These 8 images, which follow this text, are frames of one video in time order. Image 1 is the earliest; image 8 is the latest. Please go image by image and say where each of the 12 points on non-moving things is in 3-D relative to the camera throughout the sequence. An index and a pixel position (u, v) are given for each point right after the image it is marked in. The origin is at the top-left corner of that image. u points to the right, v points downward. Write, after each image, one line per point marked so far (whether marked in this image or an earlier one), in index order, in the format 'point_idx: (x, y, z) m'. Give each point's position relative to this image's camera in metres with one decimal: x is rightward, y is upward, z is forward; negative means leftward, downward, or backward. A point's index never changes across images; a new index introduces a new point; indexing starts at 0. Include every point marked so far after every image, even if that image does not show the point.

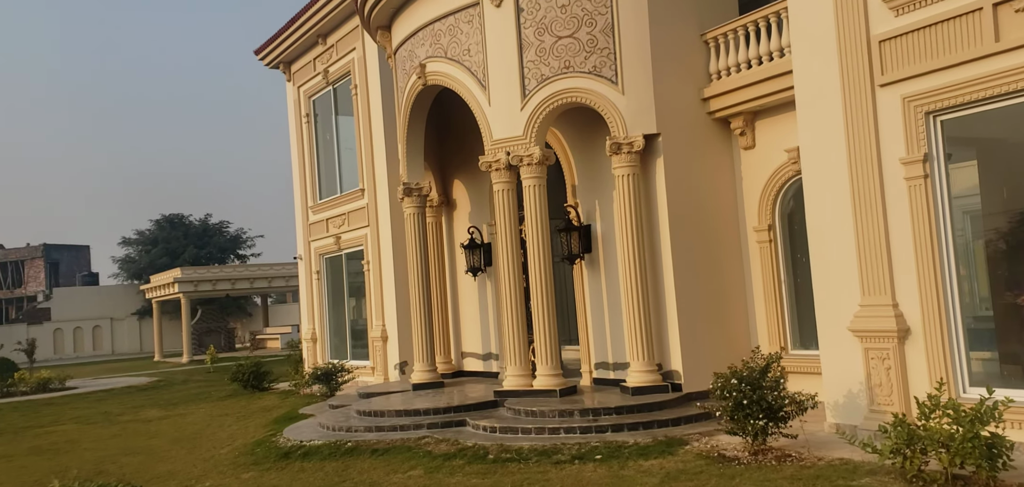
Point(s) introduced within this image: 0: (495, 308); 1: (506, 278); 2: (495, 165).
0: (-0.3, -1.0, +16.2) m
1: (-0.1, -0.4, +12.5) m
2: (-0.2, +1.0, +12.6) m
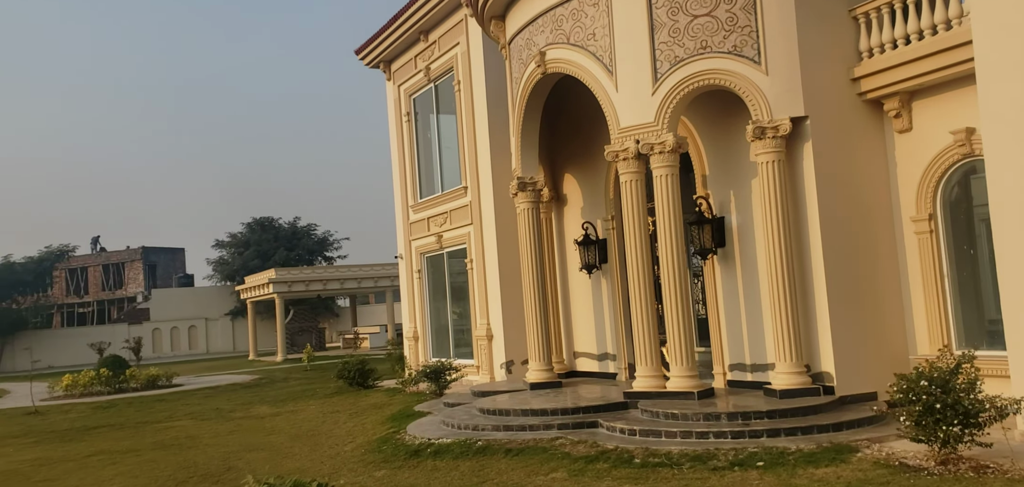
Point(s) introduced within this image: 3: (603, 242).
0: (+1.6, -1.0, +15.5) m
1: (+1.5, -0.4, +11.9) m
2: (+1.3, +1.1, +11.9) m
3: (+1.5, +0.1, +15.6) m
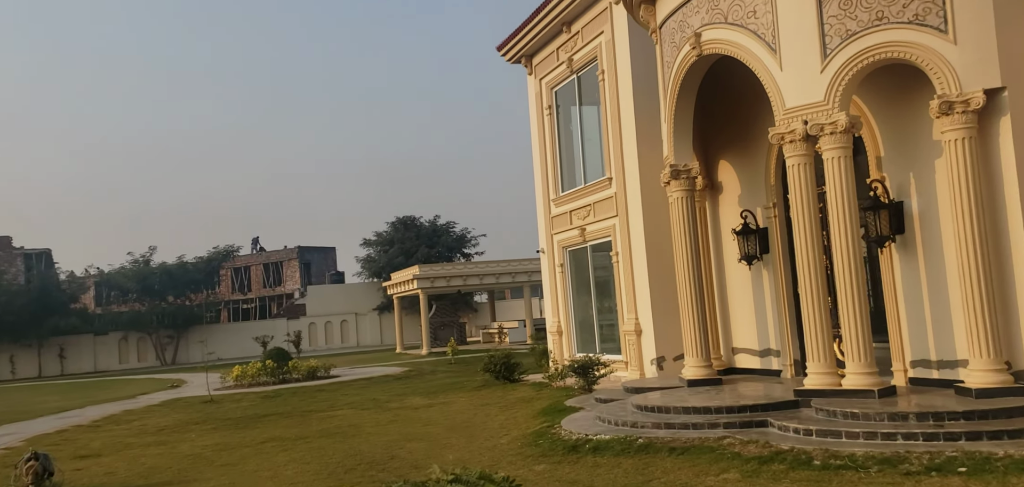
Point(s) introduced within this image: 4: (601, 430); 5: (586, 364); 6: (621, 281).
0: (+3.9, -0.8, +14.8) m
1: (+3.3, -0.2, +11.1) m
2: (+3.1, +1.2, +11.2) m
3: (+3.8, +0.2, +14.8) m
4: (+1.0, -2.2, +11.5) m
5: (+1.3, -2.2, +17.7) m
6: (+2.1, -0.7, +19.3) m
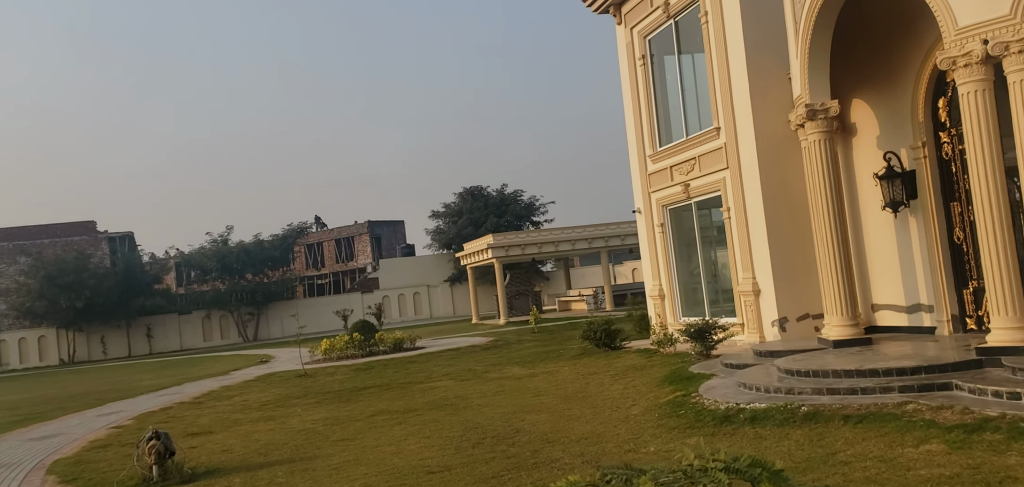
0: (+5.5, -0.1, +13.4) m
1: (+4.6, +0.4, +9.8) m
2: (+4.5, +1.8, +9.9) m
3: (+5.4, +0.9, +13.5) m
4: (+2.5, -1.6, +10.4) m
5: (+3.1, -1.4, +16.5) m
6: (+4.0, +0.1, +18.1) m
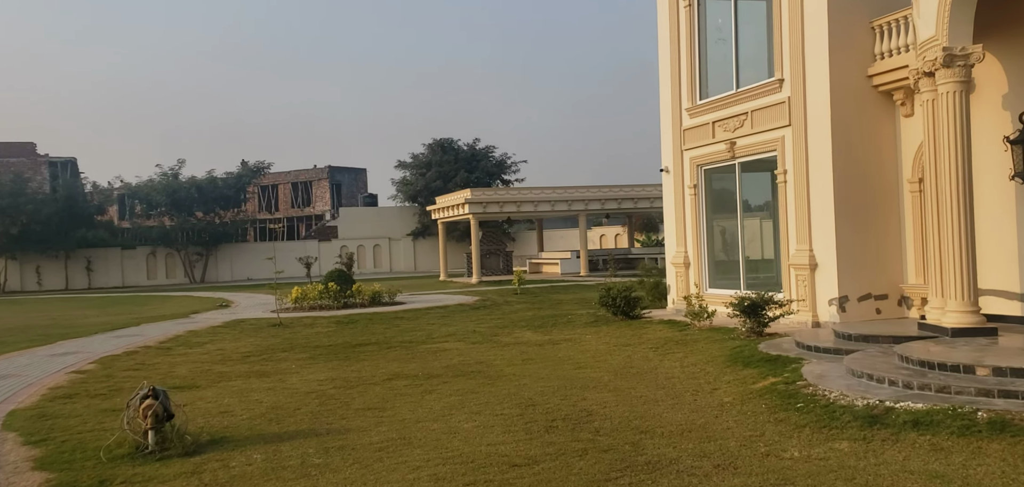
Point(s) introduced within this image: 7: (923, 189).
0: (+6.2, +0.2, +11.6) m
1: (+5.6, +0.5, +8.0) m
2: (+5.5, +2.0, +8.0) m
3: (+6.1, +1.2, +11.6) m
4: (+3.2, -1.3, +8.5) m
5: (+3.6, -0.9, +14.7) m
6: (+4.5, +0.6, +16.2) m
7: (+6.1, +0.8, +14.9) m
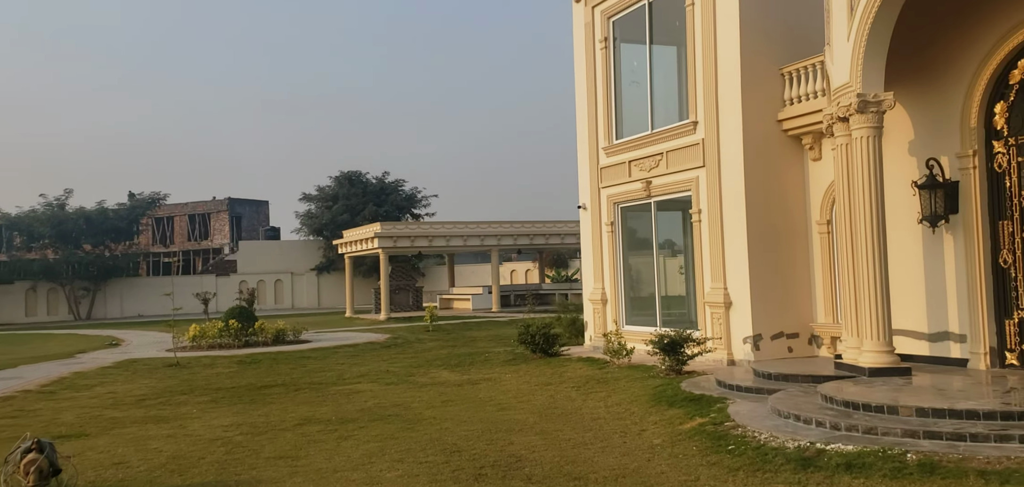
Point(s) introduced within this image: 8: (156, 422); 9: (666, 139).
0: (+5.3, -0.3, +12.0) m
1: (+5.0, +0.2, +8.3) m
2: (+4.9, +1.6, +8.3) m
3: (+5.2, +0.7, +12.0) m
4: (+2.6, -1.7, +8.6) m
5: (+2.4, -1.4, +14.7) m
6: (+3.2, 0.0, +16.4) m
7: (+4.9, +0.2, +15.2) m
8: (-4.5, -2.3, +12.7) m
9: (+2.7, +1.8, +17.3) m
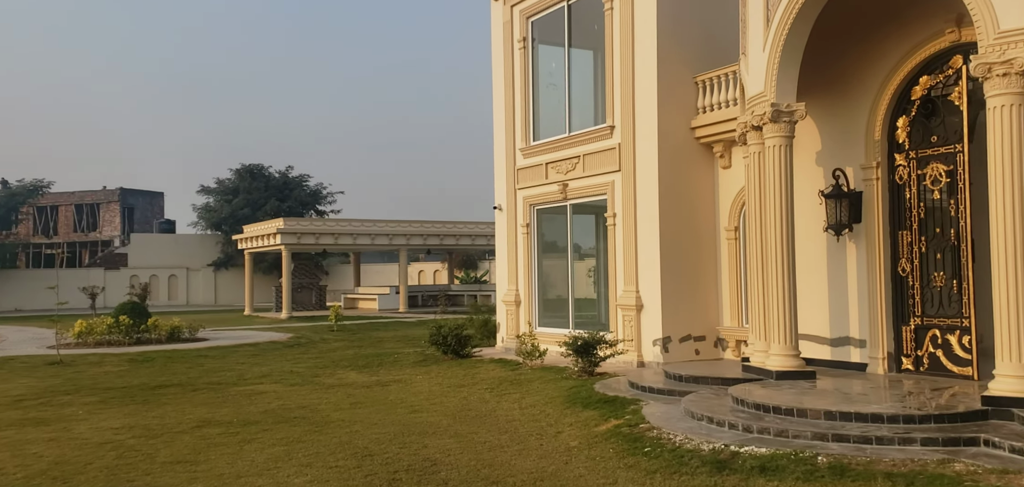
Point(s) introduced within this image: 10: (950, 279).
0: (+4.3, -0.4, +12.4) m
1: (+4.3, +0.1, +8.7) m
2: (+4.3, +1.5, +8.8) m
3: (+4.3, +0.6, +12.5) m
4: (+1.9, -1.7, +8.8) m
5: (+1.1, -1.5, +14.9) m
6: (+1.7, -0.1, +16.6) m
7: (+3.6, +0.1, +15.6) m
8: (-5.6, -2.2, +12.2) m
9: (+1.2, +1.8, +17.5) m
10: (+5.1, -0.4, +11.6) m
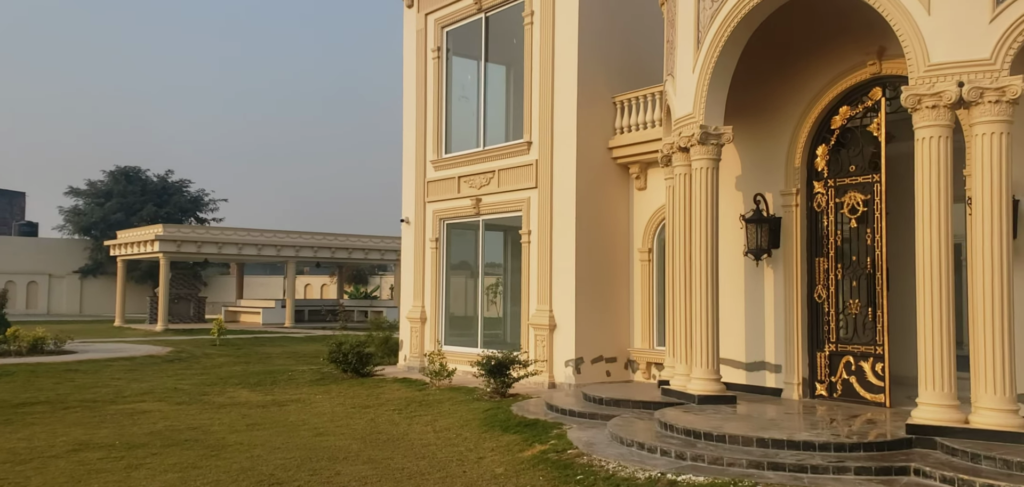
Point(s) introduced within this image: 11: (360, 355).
0: (+3.3, -0.7, +12.5) m
1: (+3.8, -0.2, +8.8) m
2: (+3.7, +1.3, +8.9) m
3: (+3.3, +0.3, +12.5) m
4: (+1.3, -1.9, +8.6) m
5: (-0.2, -1.7, +14.5) m
6: (+0.3, -0.4, +16.3) m
7: (+2.2, -0.2, +15.6) m
8: (-6.5, -2.2, +11.1) m
9: (-0.3, +1.5, +17.2) m
10: (+4.2, -0.7, +11.7) m
11: (-2.8, -2.0, +18.3) m
